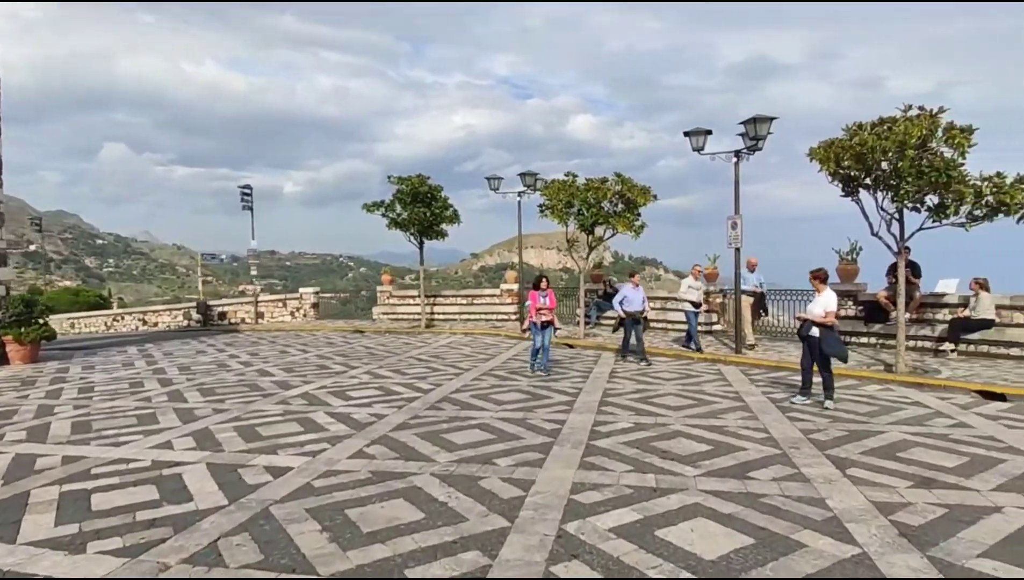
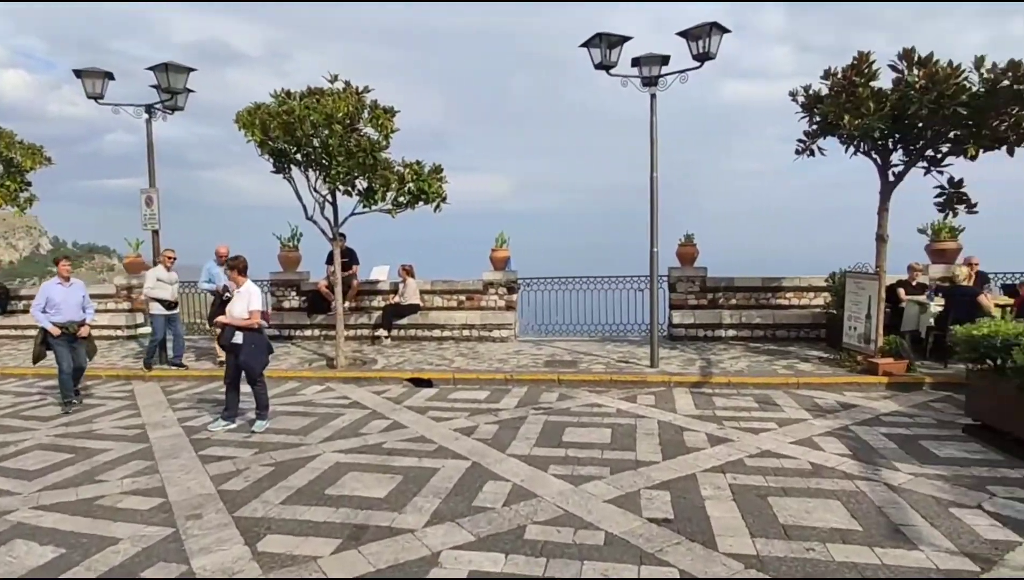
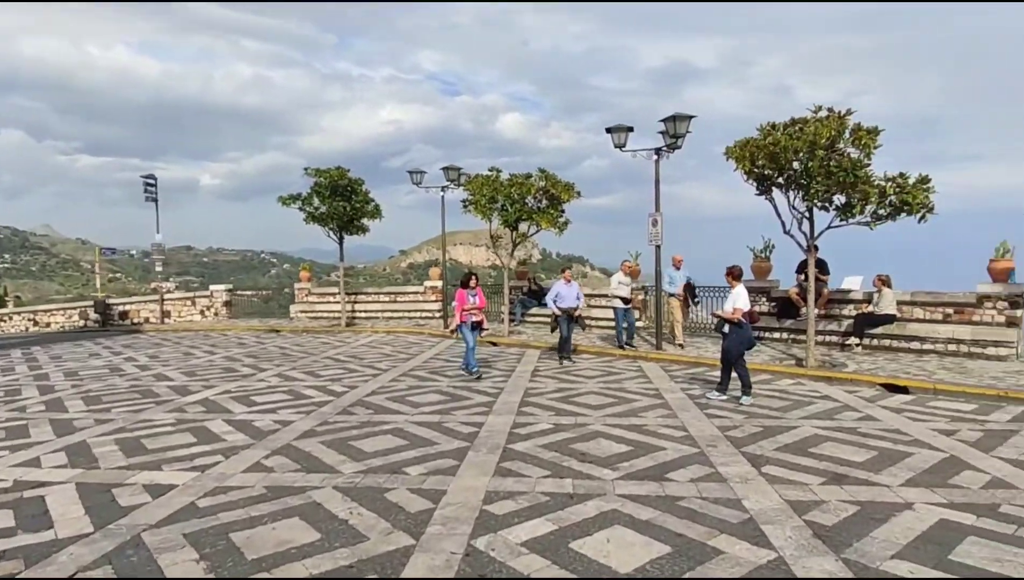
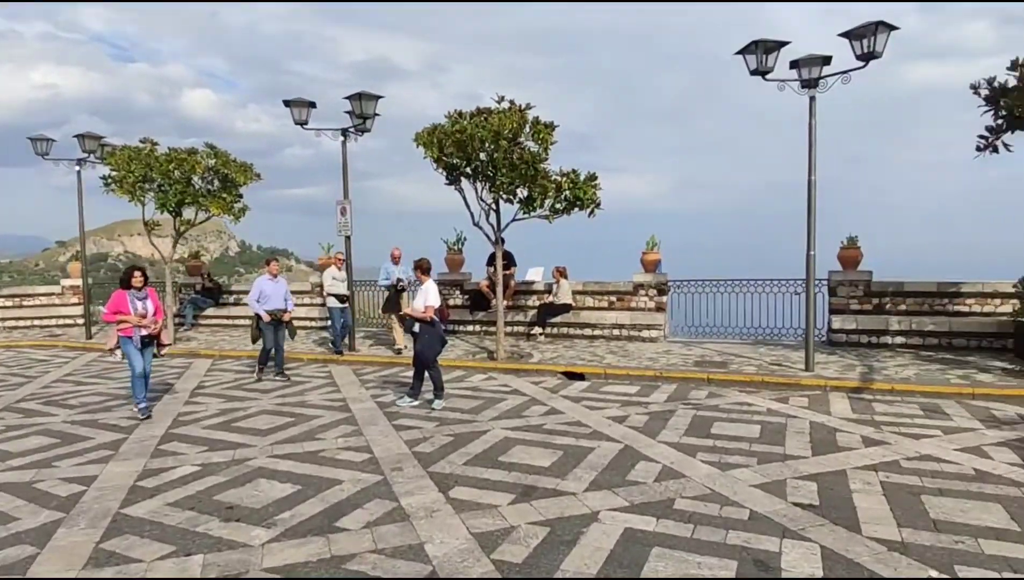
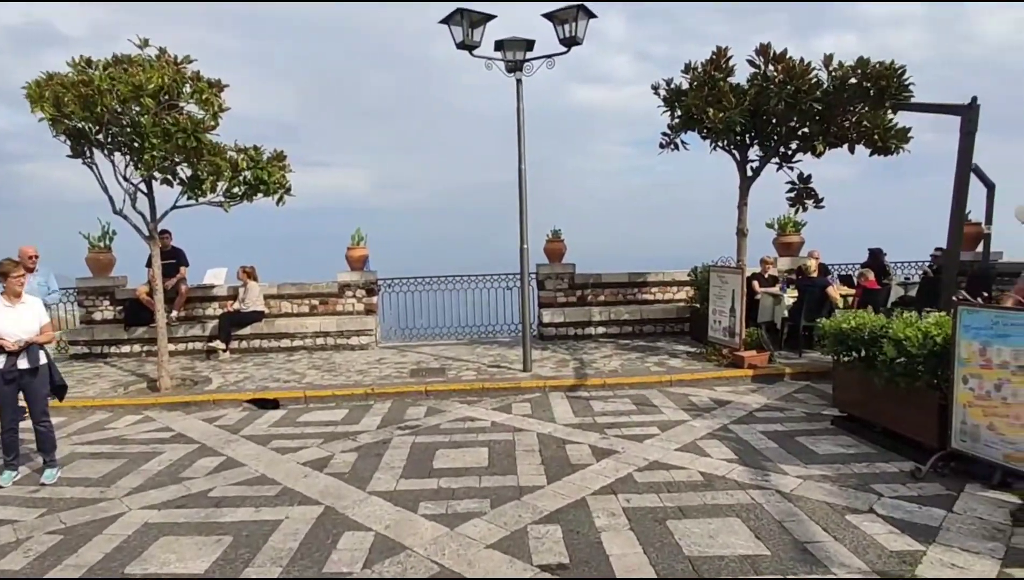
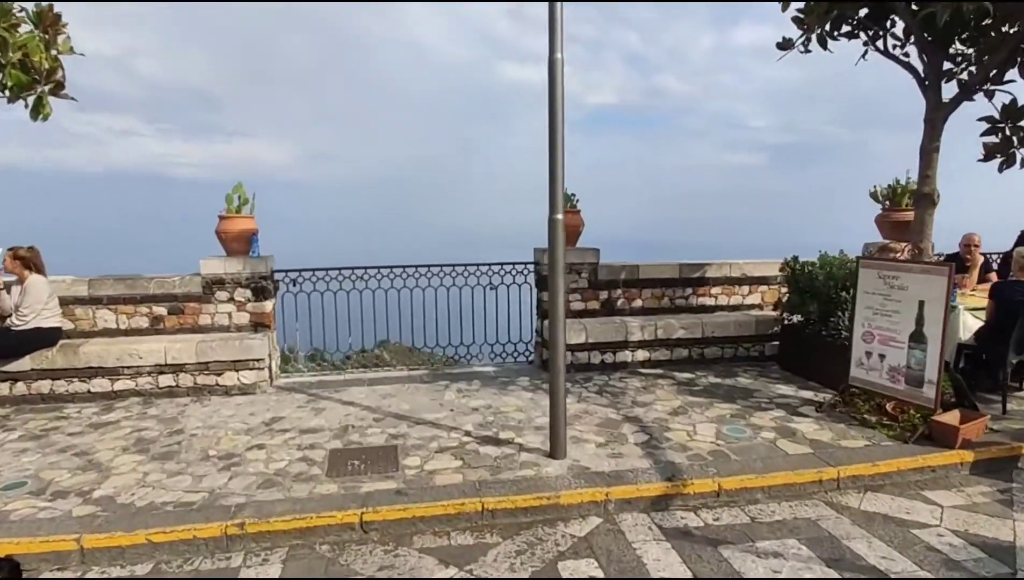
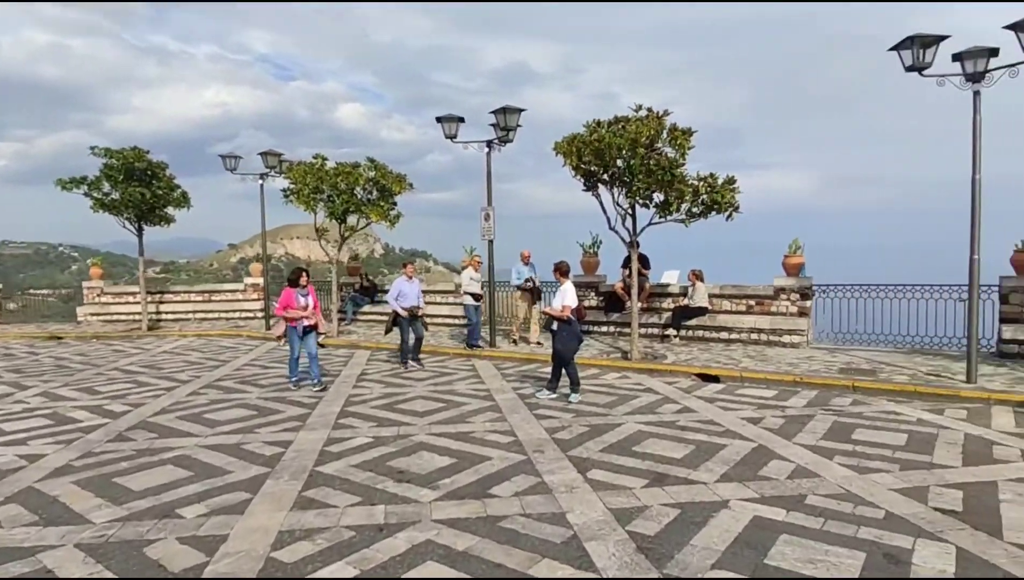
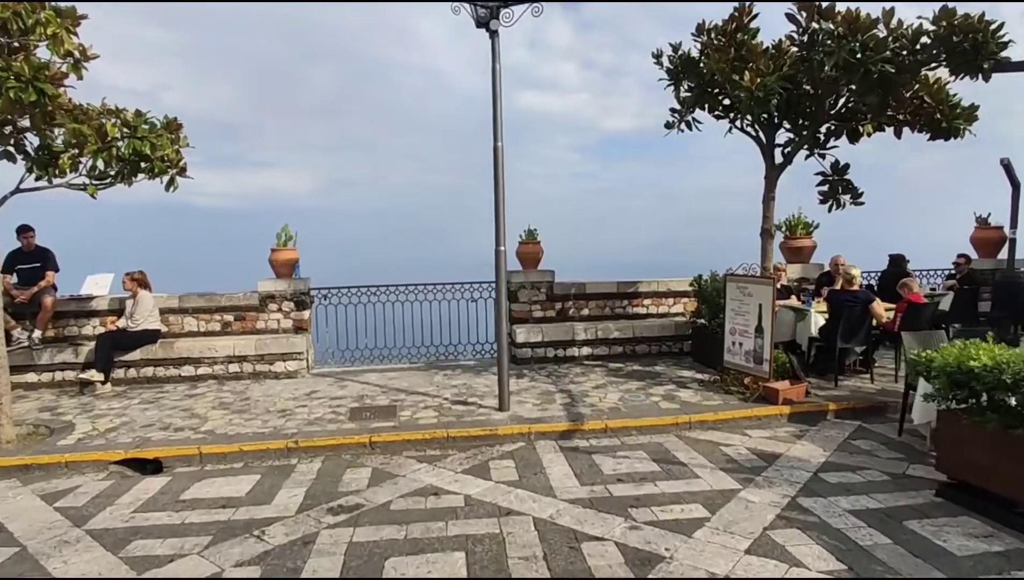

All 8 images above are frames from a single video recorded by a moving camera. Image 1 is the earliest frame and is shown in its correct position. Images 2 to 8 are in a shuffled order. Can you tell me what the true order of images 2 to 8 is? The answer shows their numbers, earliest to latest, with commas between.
3, 7, 4, 2, 5, 8, 6
